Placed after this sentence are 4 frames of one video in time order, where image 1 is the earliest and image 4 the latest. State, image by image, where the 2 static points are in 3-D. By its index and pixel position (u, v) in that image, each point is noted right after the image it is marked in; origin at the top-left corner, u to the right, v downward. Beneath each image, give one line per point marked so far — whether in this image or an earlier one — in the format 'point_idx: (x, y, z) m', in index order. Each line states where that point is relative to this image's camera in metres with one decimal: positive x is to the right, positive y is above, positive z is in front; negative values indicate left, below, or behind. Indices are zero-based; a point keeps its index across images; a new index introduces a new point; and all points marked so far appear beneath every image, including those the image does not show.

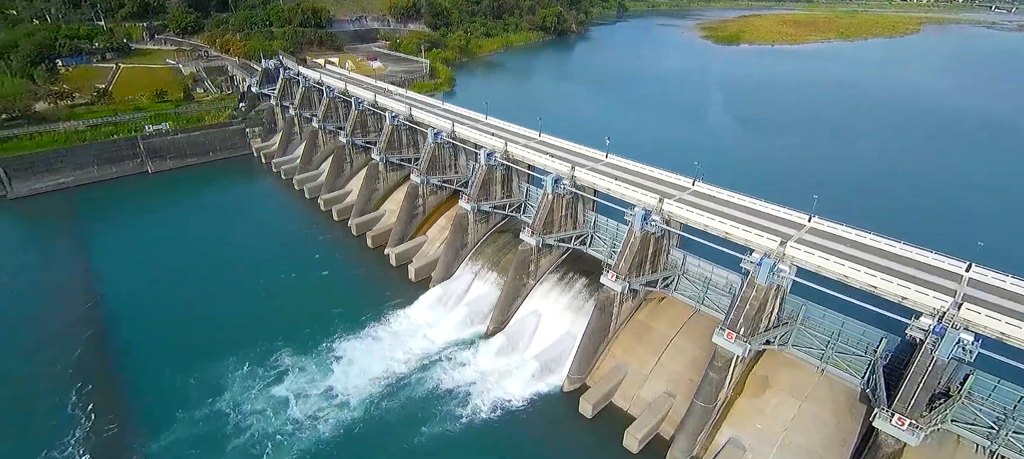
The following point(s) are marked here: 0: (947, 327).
0: (+13.1, -3.0, +14.4) m
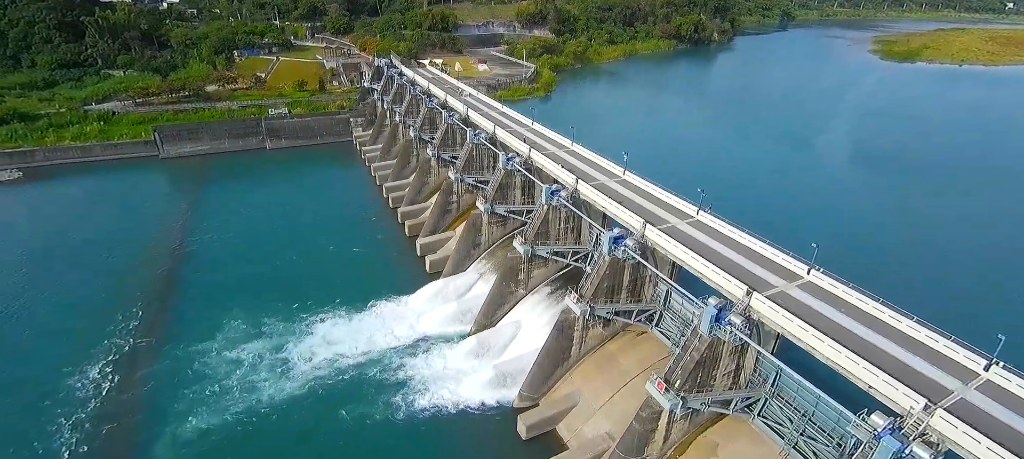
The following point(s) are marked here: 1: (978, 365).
0: (+8.9, -4.7, +11.1) m
1: (+12.4, -3.6, +12.7) m
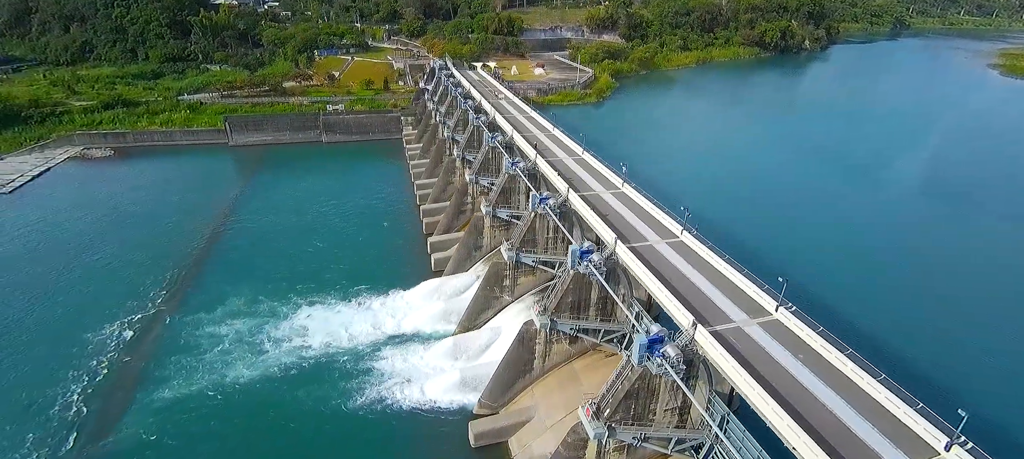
0: (+5.6, -5.5, +9.7) m
1: (+9.4, -4.7, +10.7) m
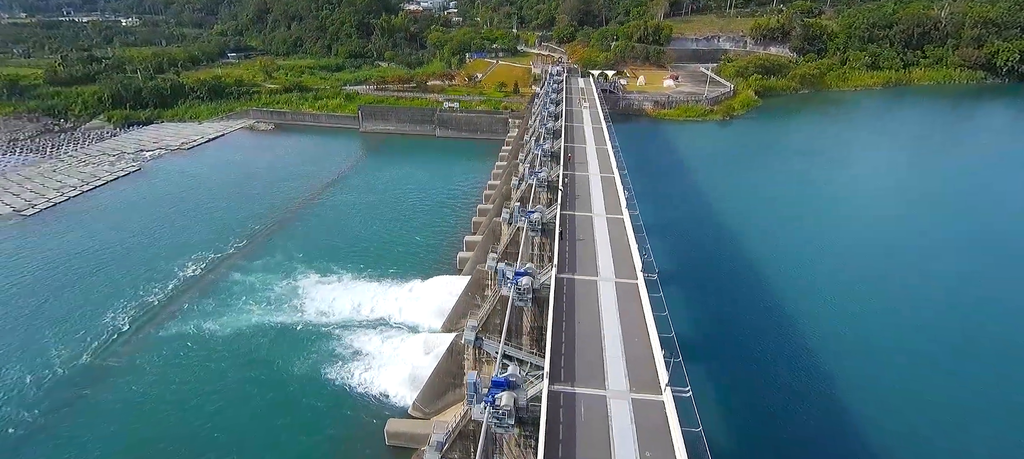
0: (-1.0, -6.2, +7.7) m
1: (+3.0, -6.0, +7.4) m
